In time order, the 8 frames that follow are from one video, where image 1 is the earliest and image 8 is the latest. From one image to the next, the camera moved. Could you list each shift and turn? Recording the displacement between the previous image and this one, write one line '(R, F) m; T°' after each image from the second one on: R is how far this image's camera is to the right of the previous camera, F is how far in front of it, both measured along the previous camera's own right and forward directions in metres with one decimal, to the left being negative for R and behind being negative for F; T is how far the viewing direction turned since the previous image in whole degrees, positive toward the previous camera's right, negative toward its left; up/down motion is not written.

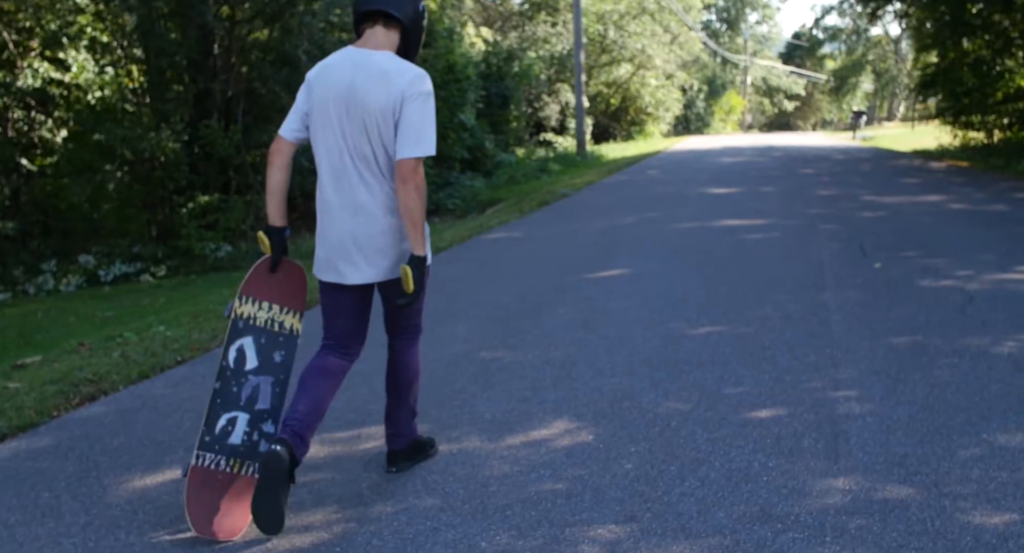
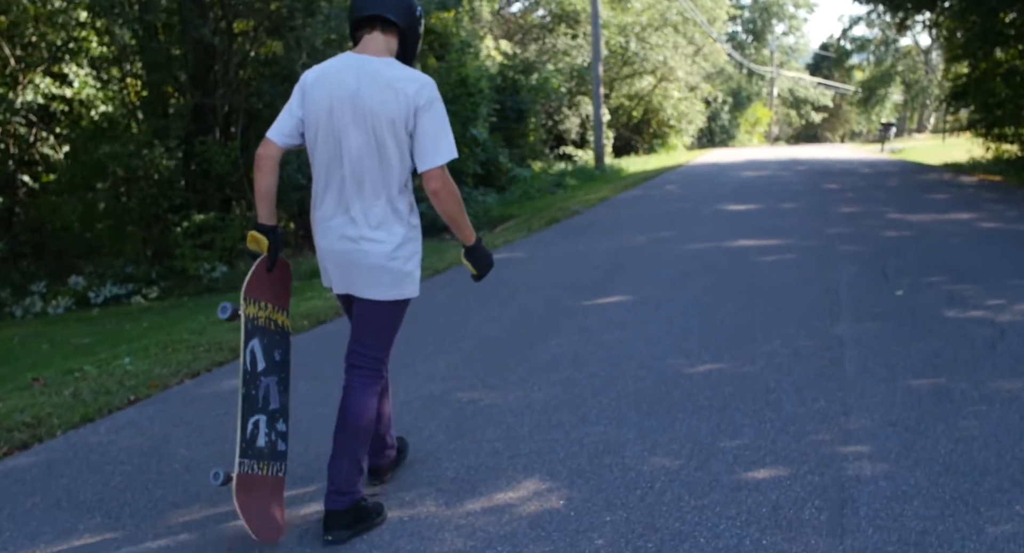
(+0.3, +0.5) m; -2°
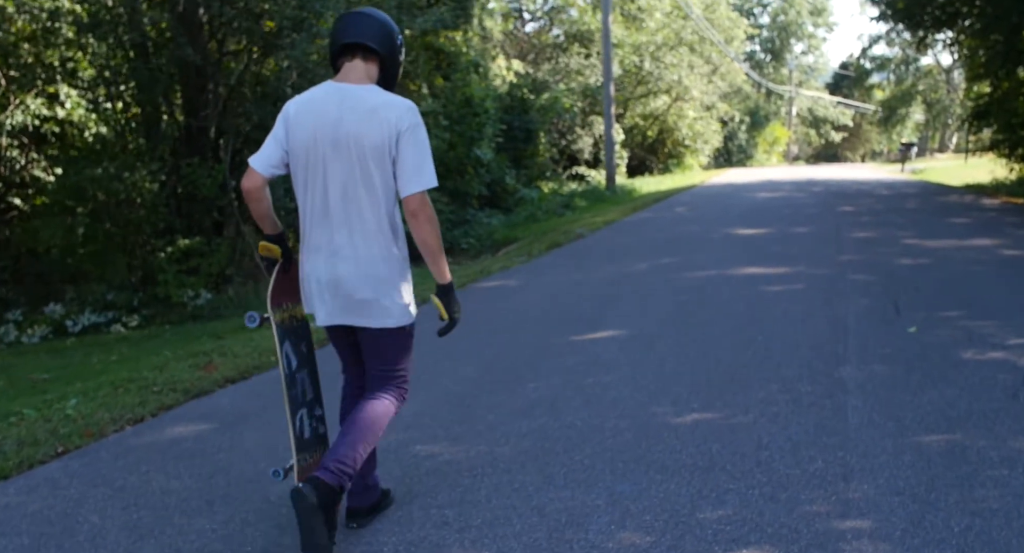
(+0.3, +0.5) m; -1°
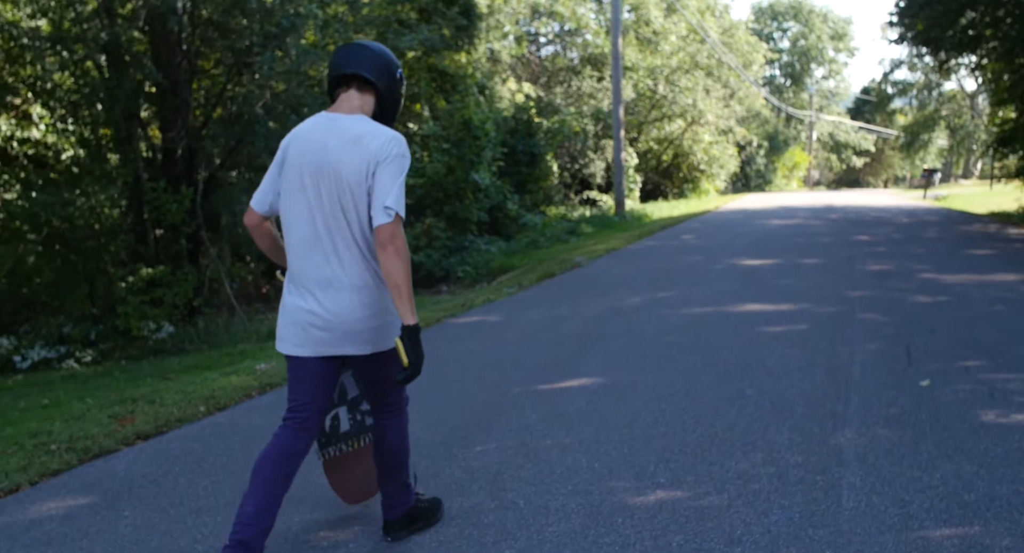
(+0.4, +0.8) m; -1°
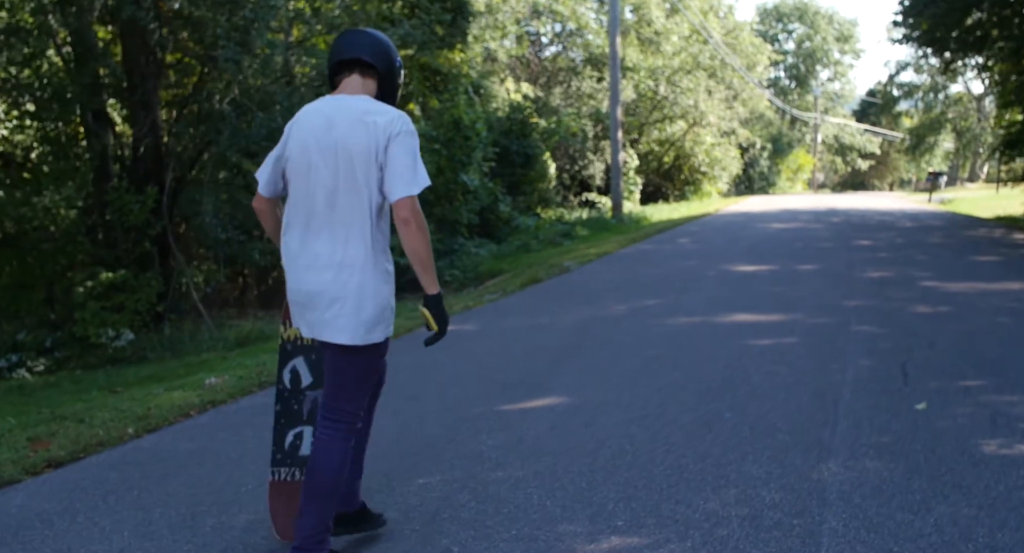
(+0.3, +0.5) m; 0°
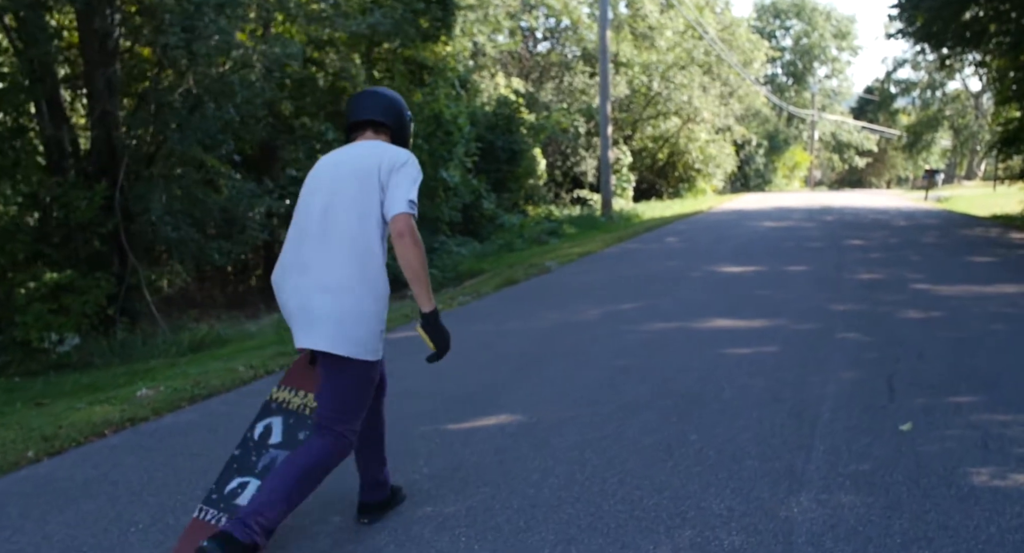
(+0.3, +0.5) m; 0°
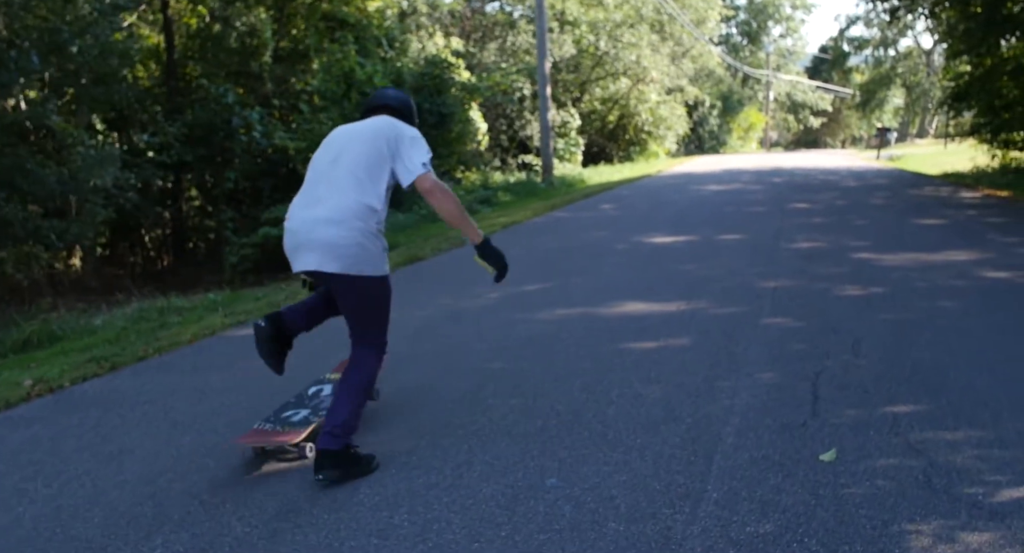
(+0.7, +1.3) m; +2°
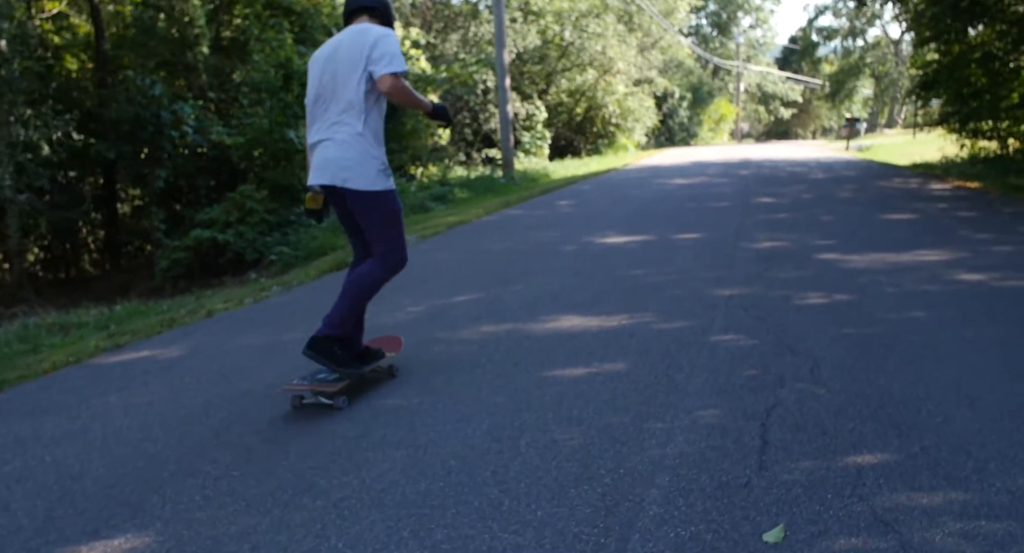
(+0.4, +0.9) m; +2°
